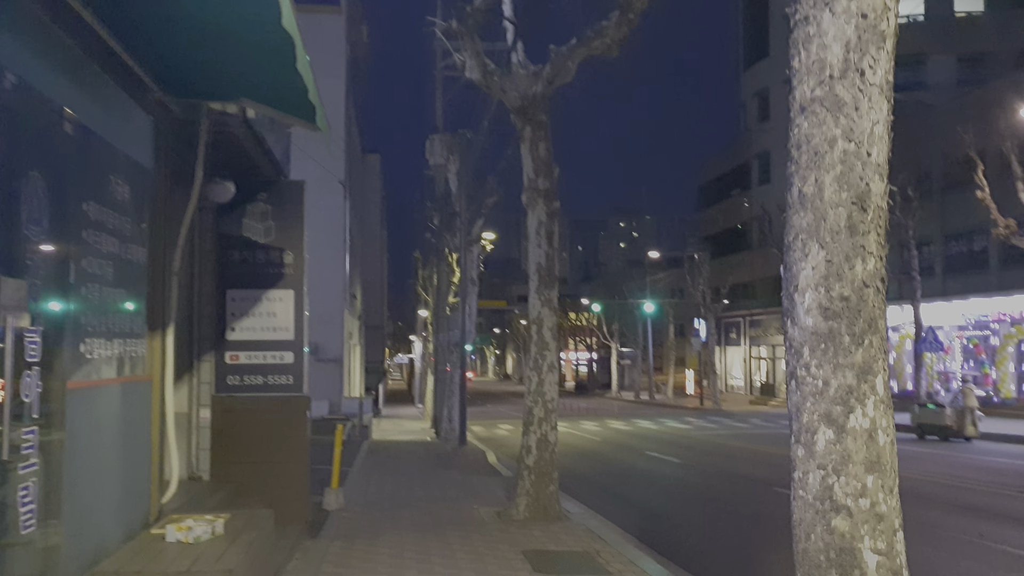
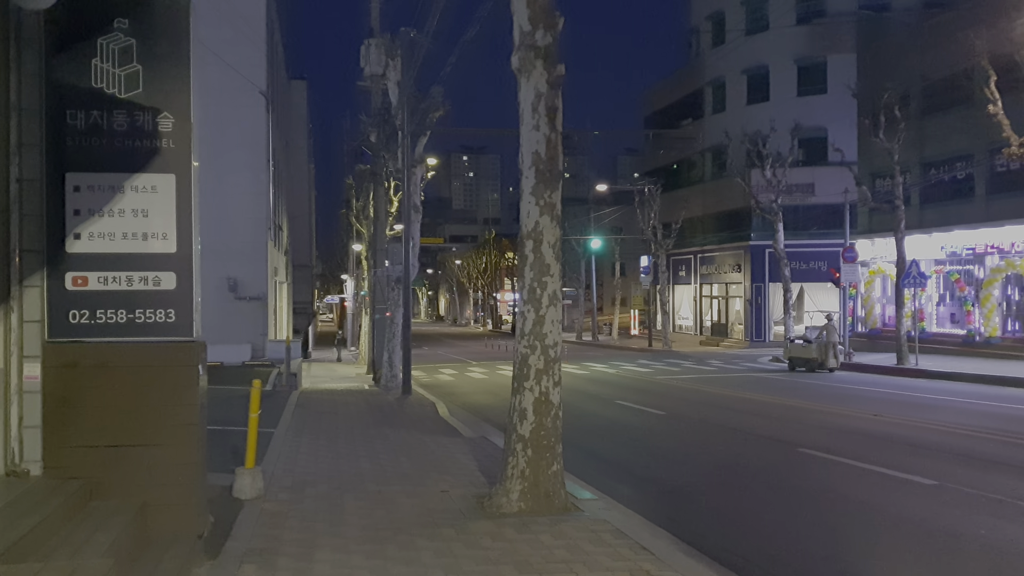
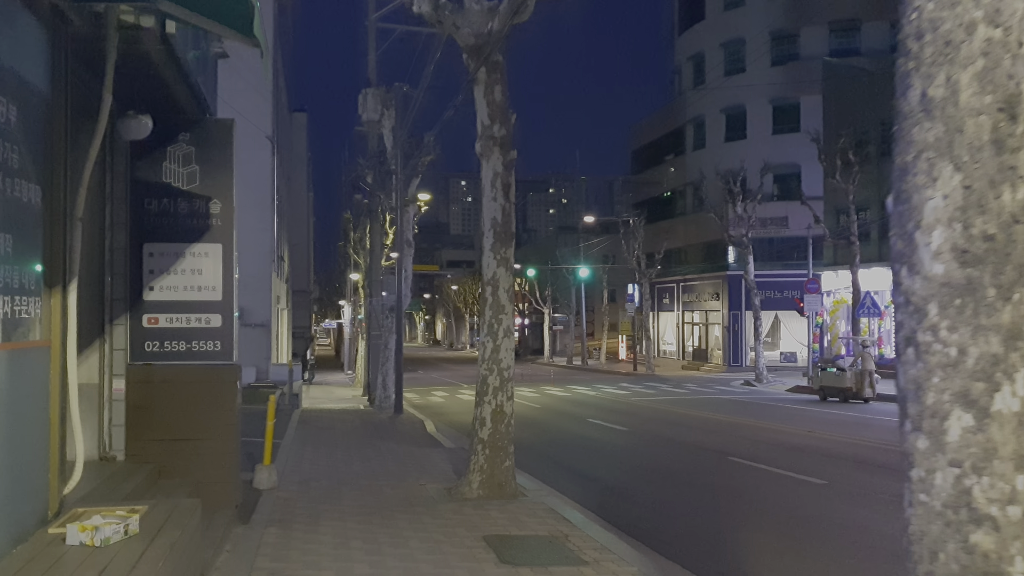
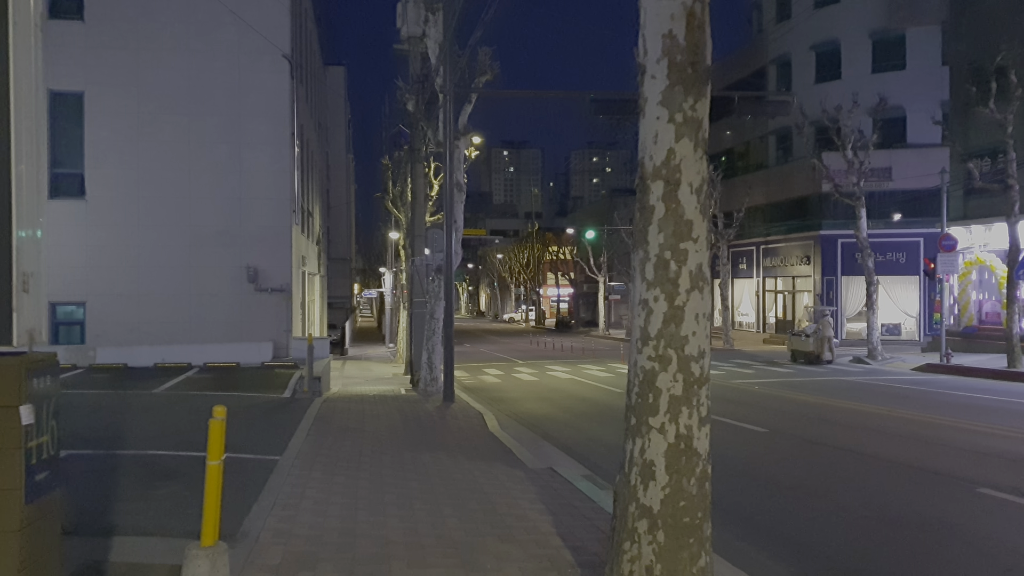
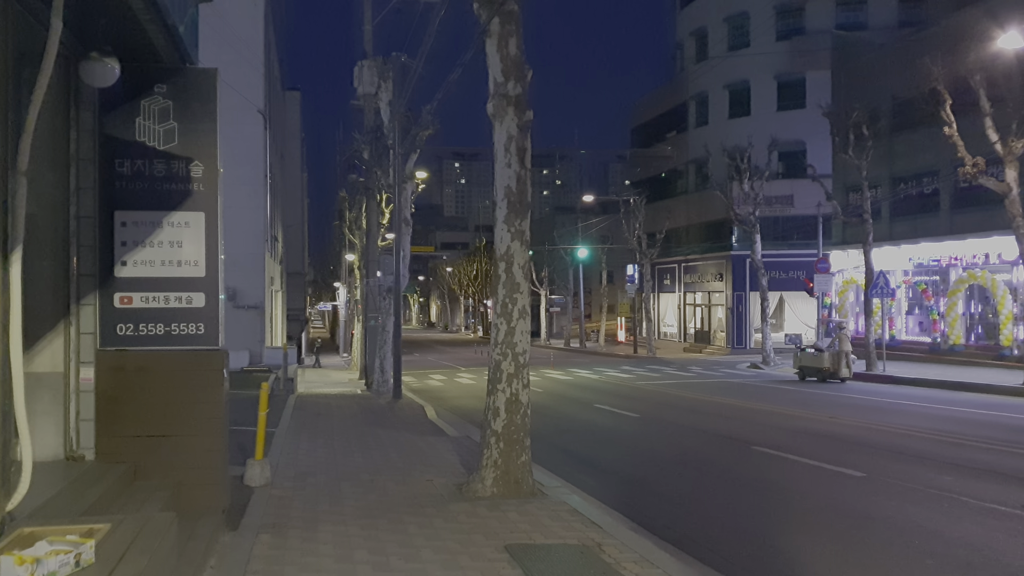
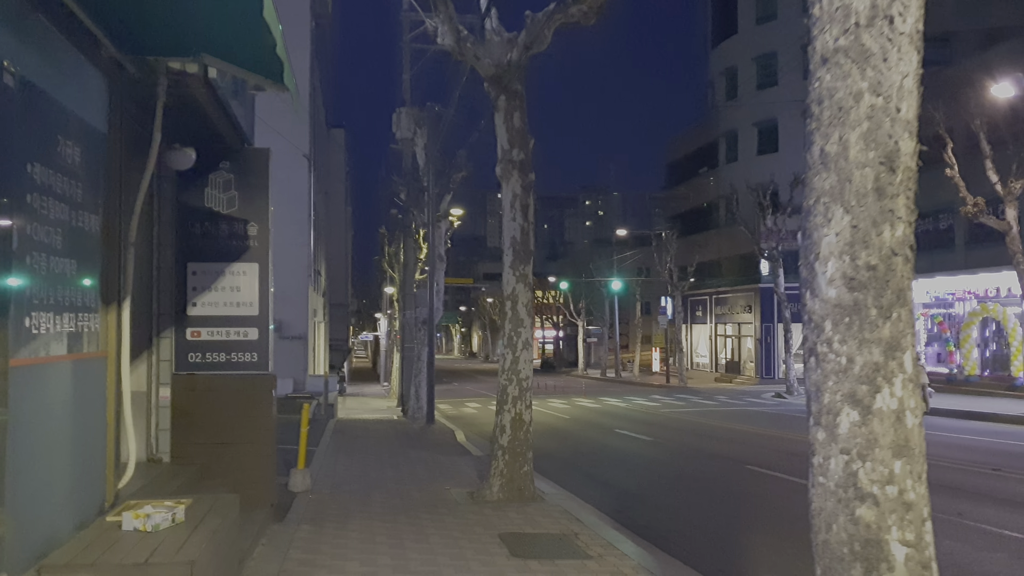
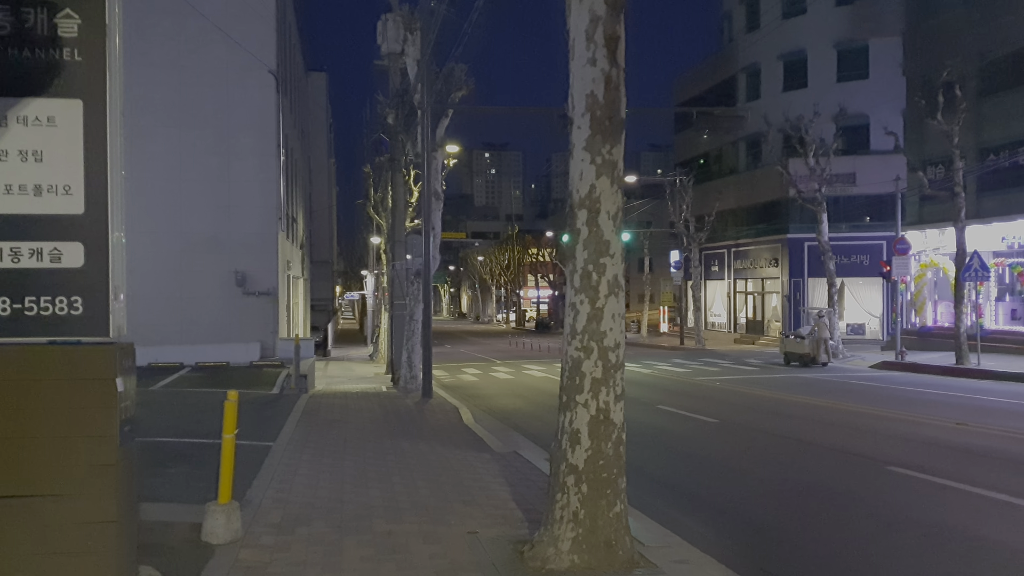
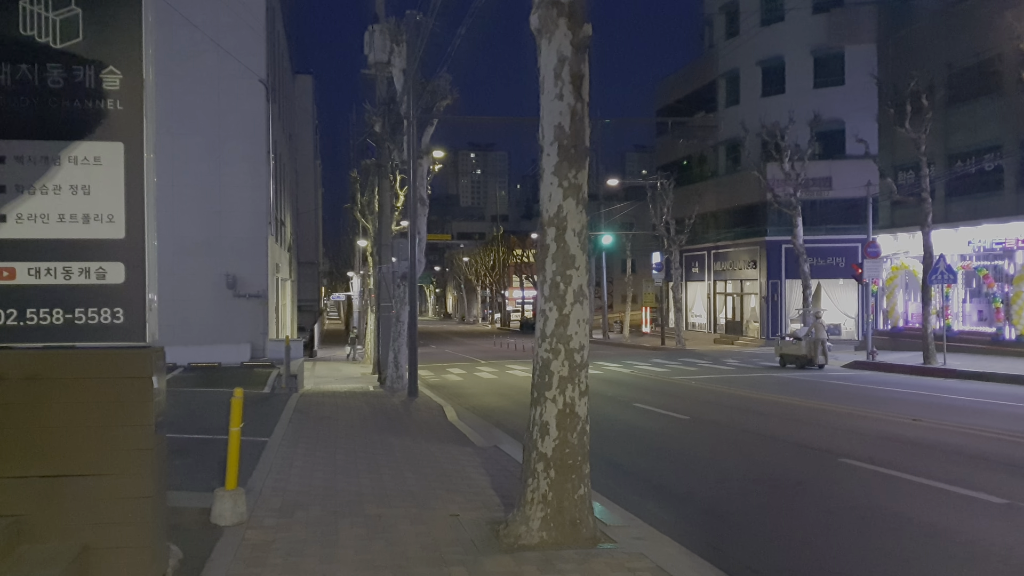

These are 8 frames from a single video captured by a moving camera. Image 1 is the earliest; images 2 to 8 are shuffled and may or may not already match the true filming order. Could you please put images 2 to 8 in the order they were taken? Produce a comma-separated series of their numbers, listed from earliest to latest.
6, 3, 5, 2, 8, 7, 4
